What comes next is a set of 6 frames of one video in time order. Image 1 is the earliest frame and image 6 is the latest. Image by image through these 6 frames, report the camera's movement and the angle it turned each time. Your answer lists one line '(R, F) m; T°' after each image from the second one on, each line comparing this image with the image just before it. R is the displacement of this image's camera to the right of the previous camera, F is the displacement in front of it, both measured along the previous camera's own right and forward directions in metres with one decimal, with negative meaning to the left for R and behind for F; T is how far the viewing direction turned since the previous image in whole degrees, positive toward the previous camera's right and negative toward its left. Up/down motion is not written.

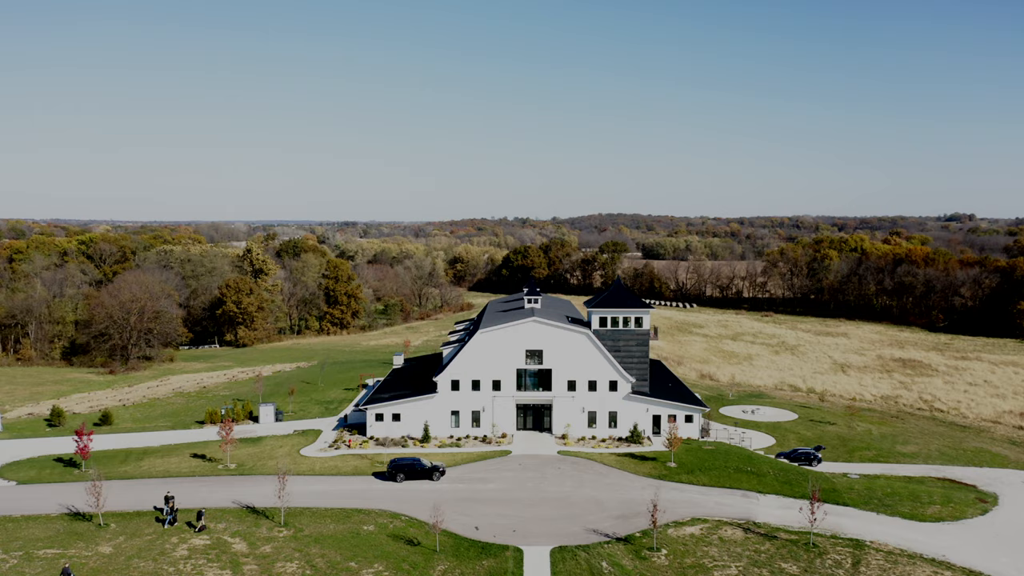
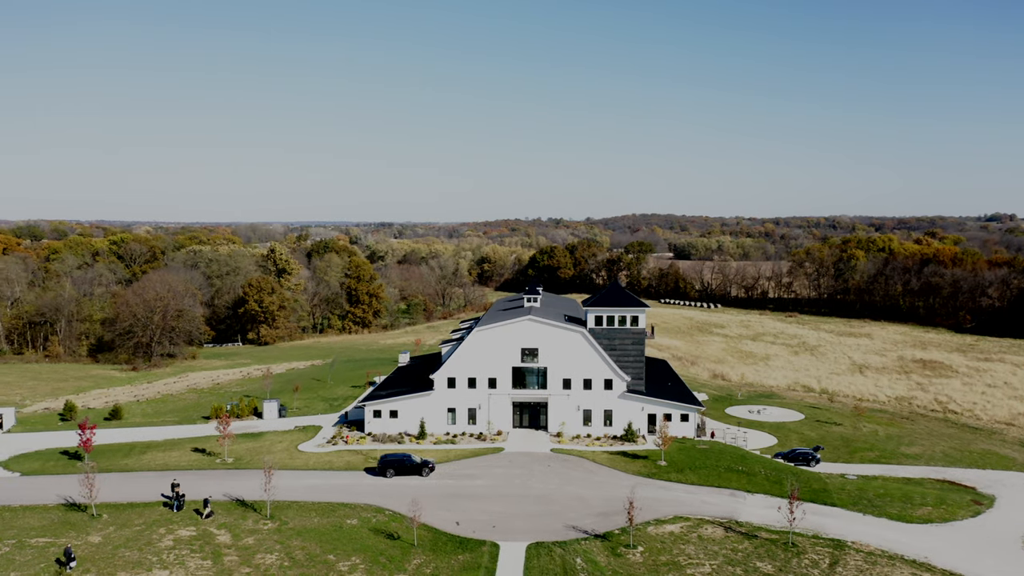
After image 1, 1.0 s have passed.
(+1.7, -0.1) m; -2°
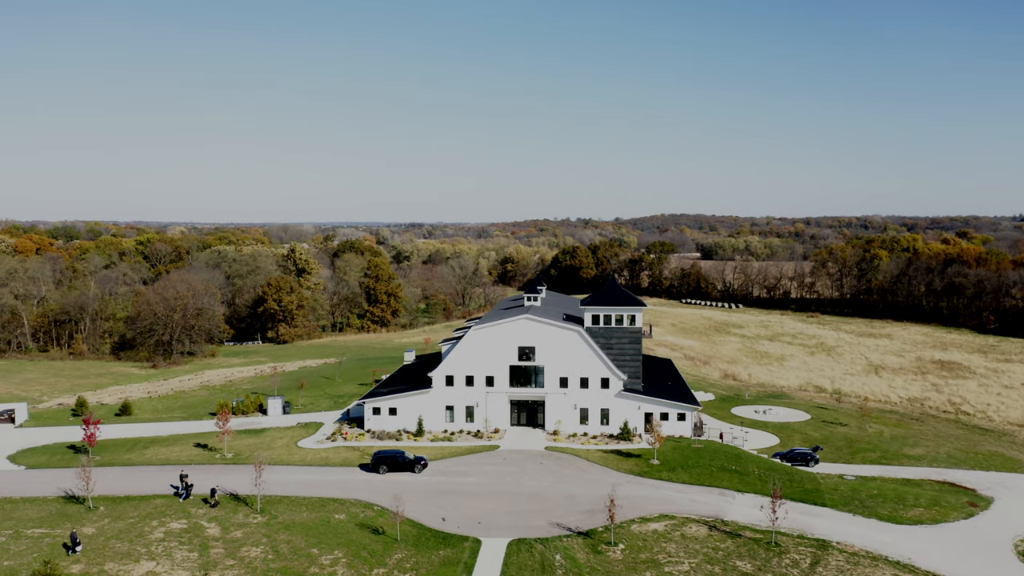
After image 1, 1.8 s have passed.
(+1.4, -0.1) m; -2°
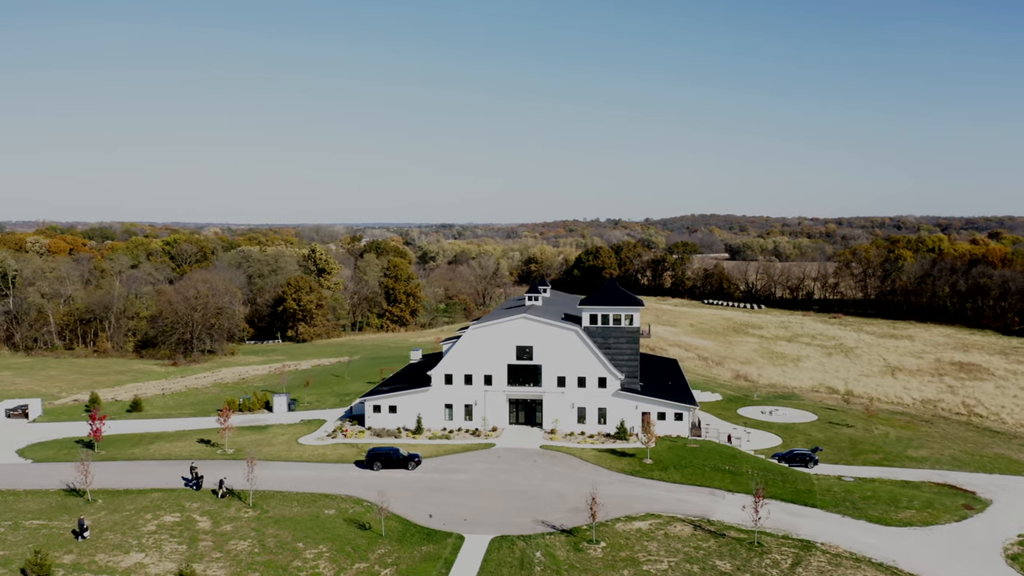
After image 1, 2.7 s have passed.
(+1.3, -0.1) m; -2°
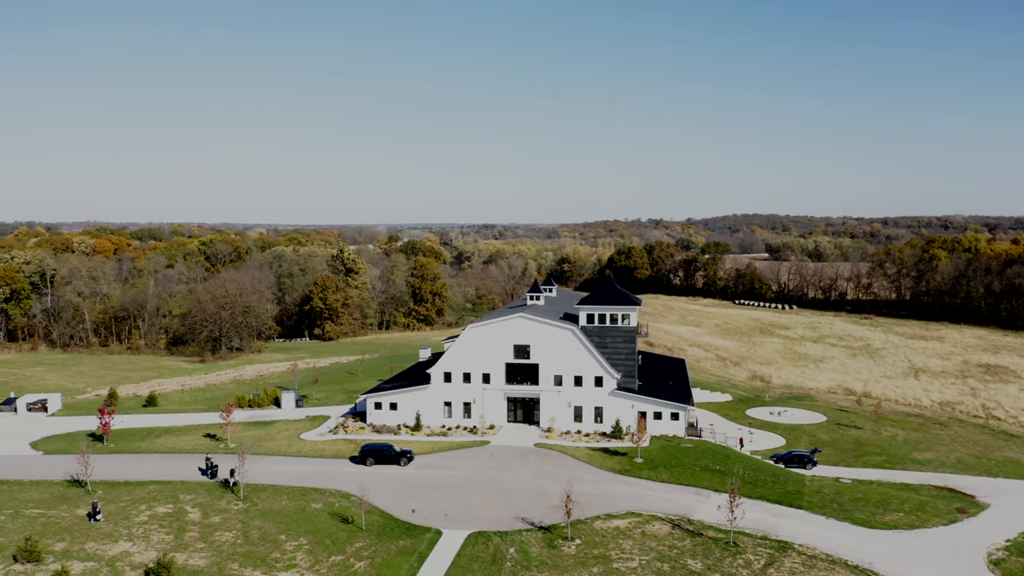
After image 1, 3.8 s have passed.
(+1.9, -0.2) m; -2°
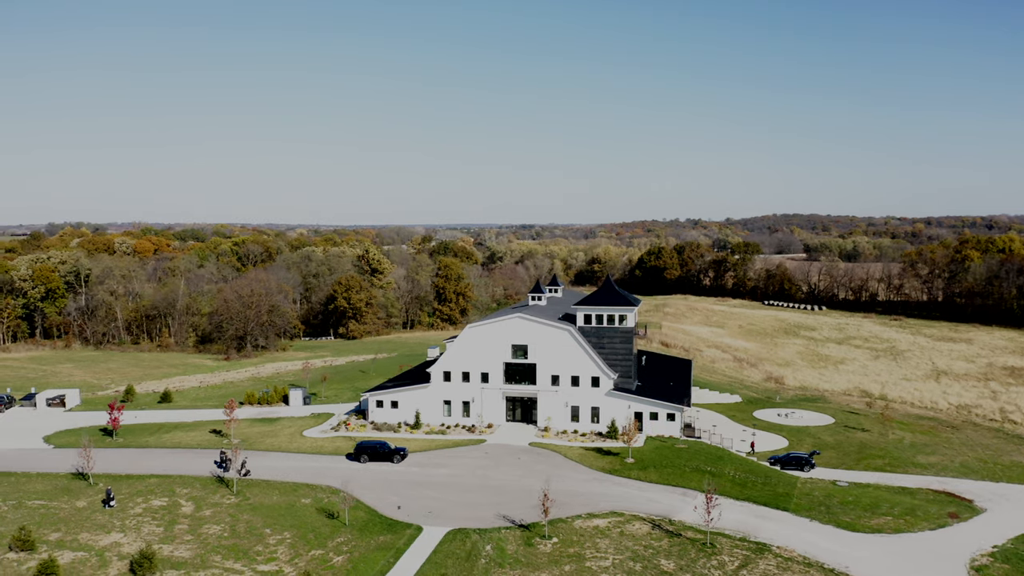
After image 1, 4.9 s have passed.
(+1.7, -0.2) m; -2°
